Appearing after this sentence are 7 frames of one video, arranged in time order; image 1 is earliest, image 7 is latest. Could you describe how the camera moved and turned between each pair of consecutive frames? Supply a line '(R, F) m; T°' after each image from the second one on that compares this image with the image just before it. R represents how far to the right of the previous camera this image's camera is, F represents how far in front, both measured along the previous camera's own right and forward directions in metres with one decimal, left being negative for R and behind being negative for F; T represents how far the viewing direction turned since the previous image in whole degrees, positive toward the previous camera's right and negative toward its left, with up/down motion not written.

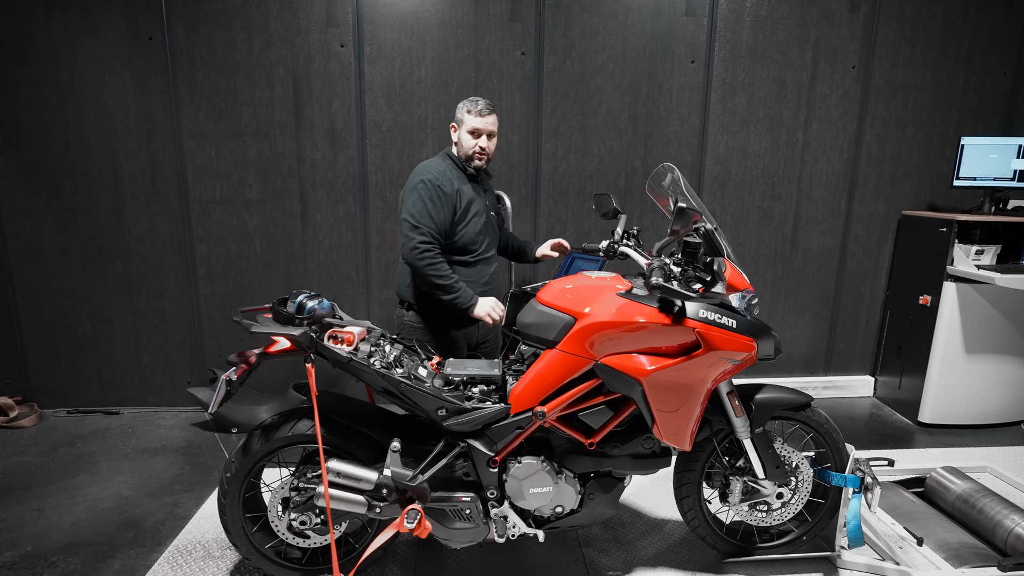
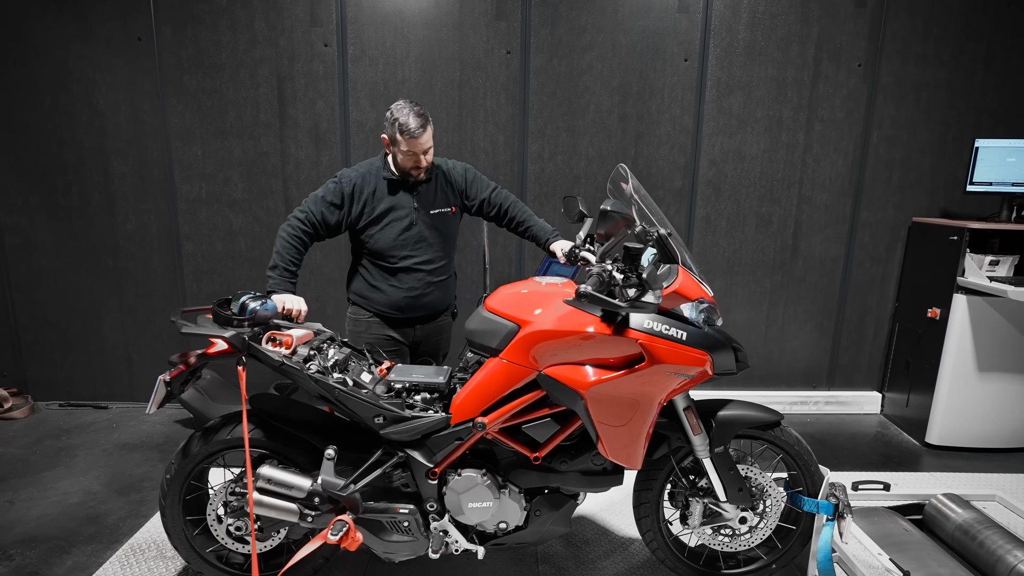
(+0.3, +0.1) m; -3°
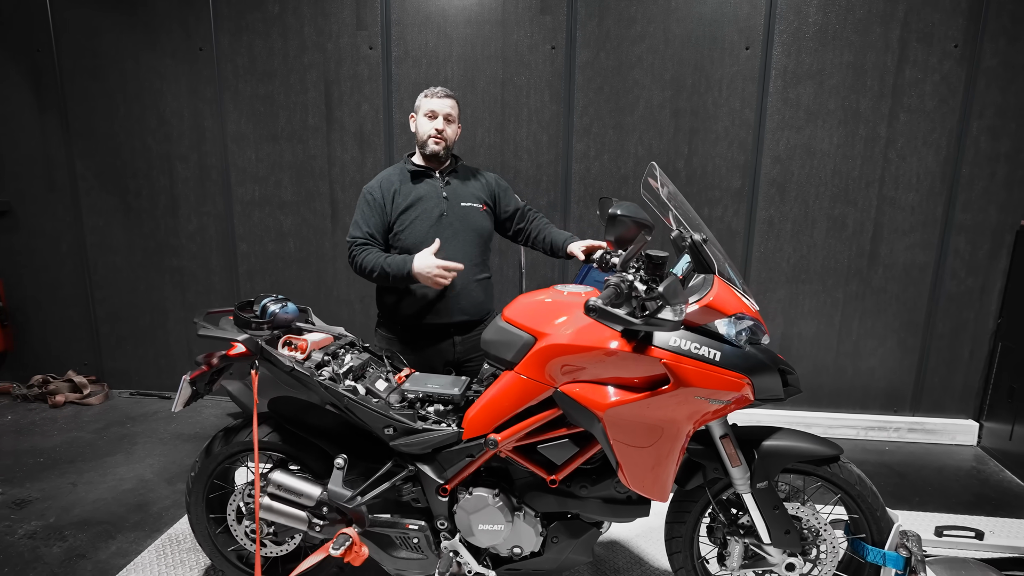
(+0.2, +0.1) m; -7°
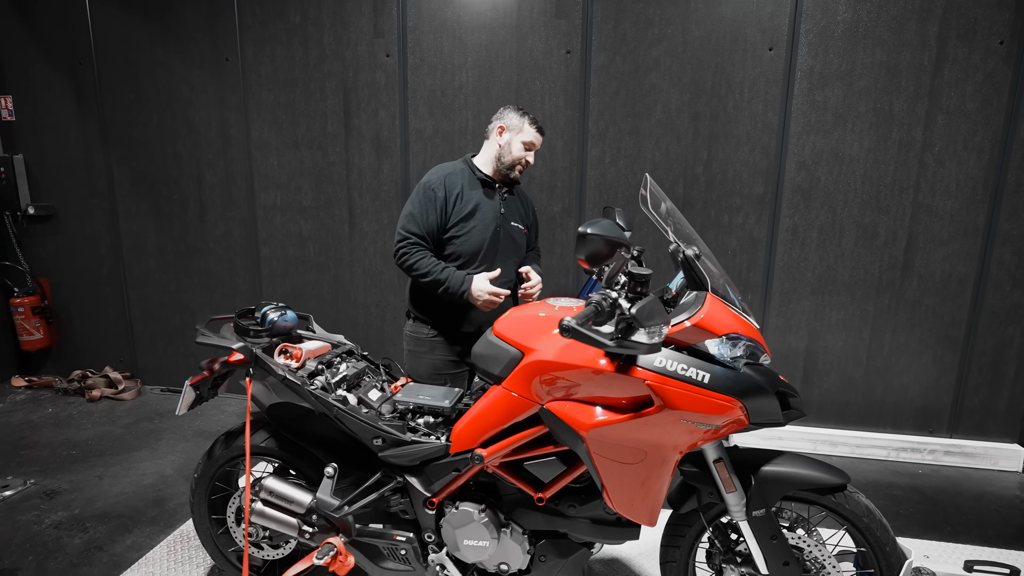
(+0.2, 0.0) m; -4°
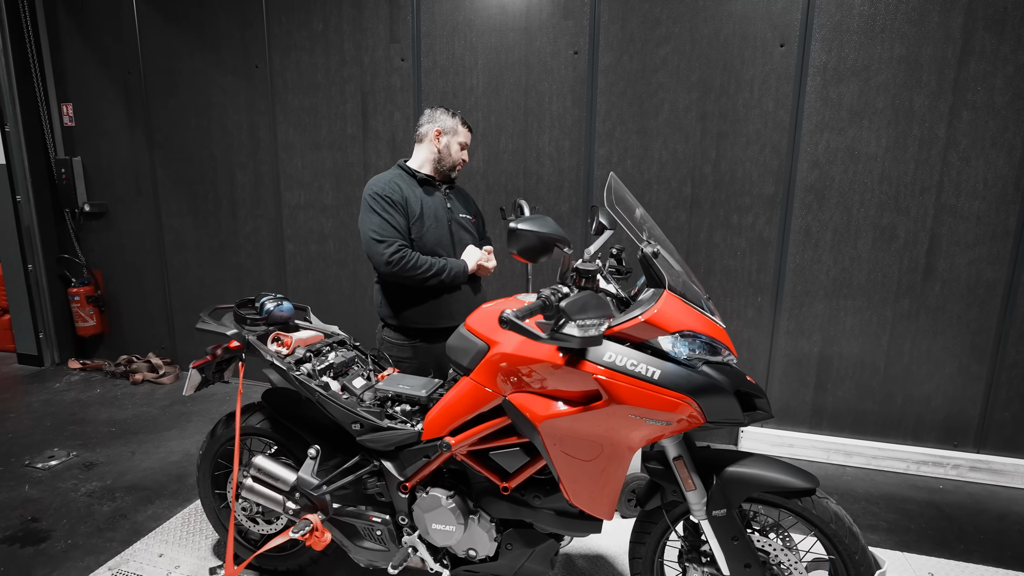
(+0.3, 0.0) m; -5°
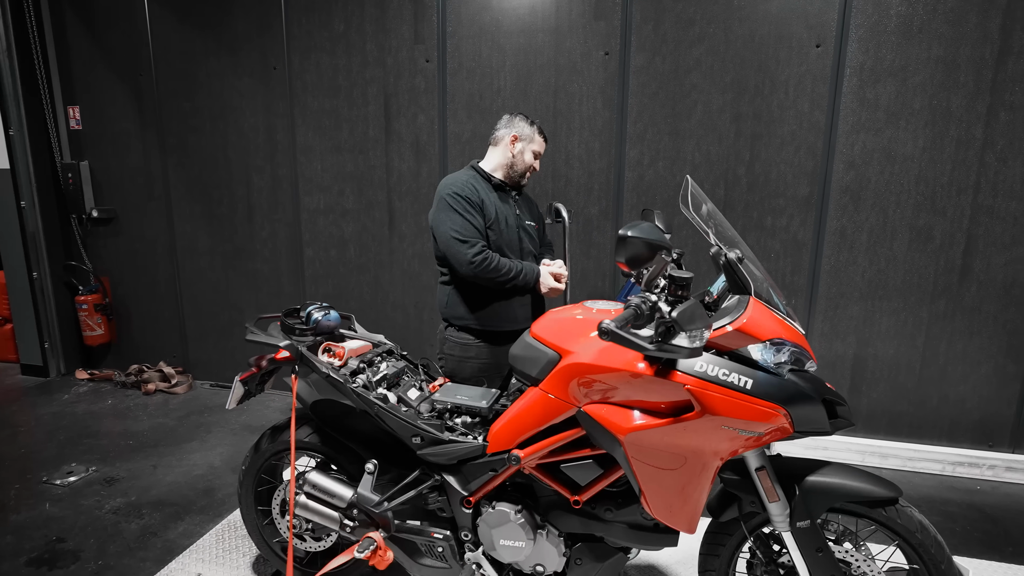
(-0.3, +0.1) m; +1°
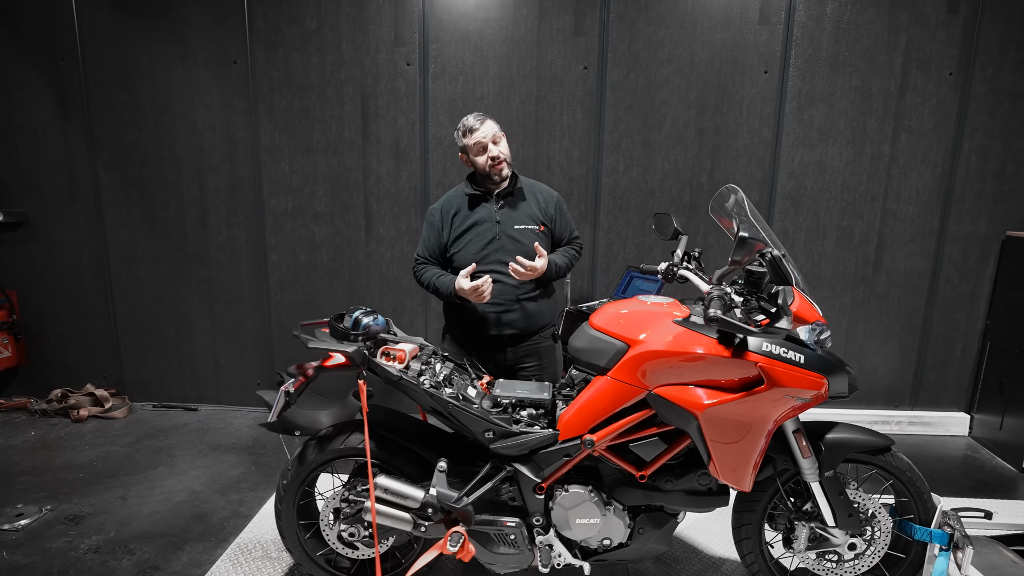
(-0.6, -0.1) m; +12°
